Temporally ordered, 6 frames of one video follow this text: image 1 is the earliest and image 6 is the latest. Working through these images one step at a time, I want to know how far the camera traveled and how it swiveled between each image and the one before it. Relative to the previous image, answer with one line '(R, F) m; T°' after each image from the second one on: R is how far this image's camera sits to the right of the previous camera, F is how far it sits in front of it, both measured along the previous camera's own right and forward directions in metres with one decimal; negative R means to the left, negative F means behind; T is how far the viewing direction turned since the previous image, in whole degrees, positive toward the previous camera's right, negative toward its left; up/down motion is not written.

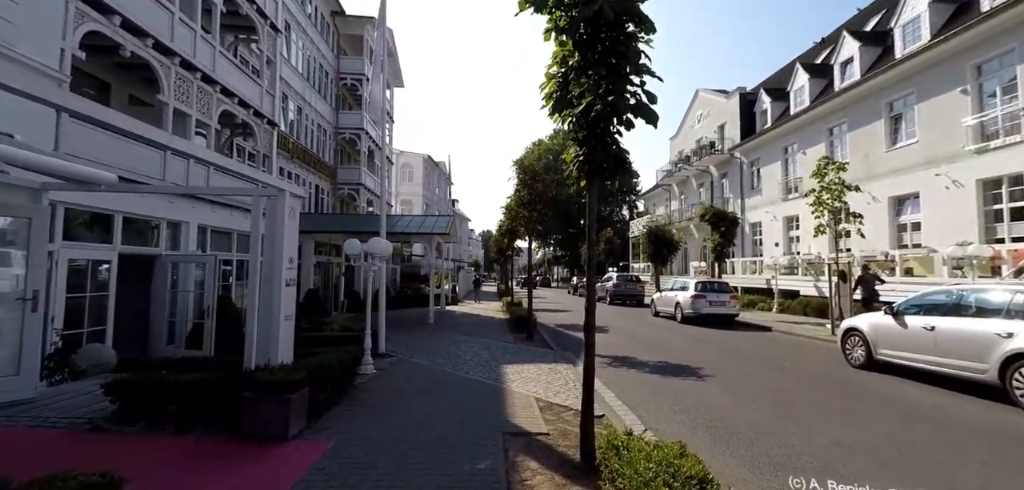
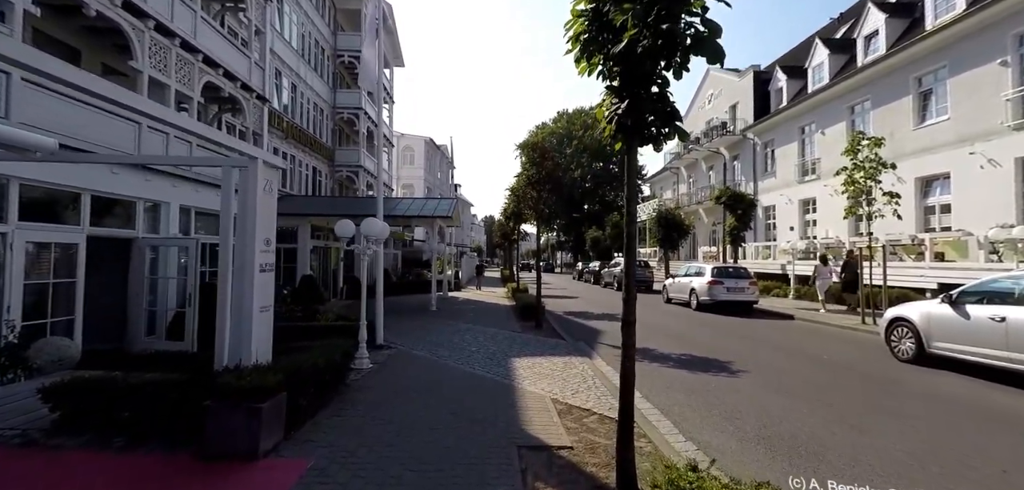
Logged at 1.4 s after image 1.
(-0.1, +0.9) m; 0°
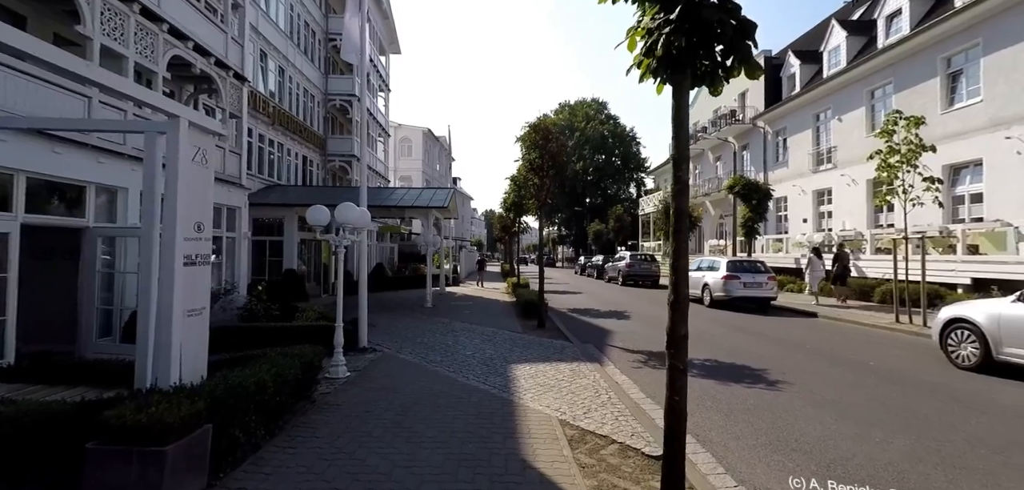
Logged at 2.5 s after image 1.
(0.0, +1.1) m; 0°
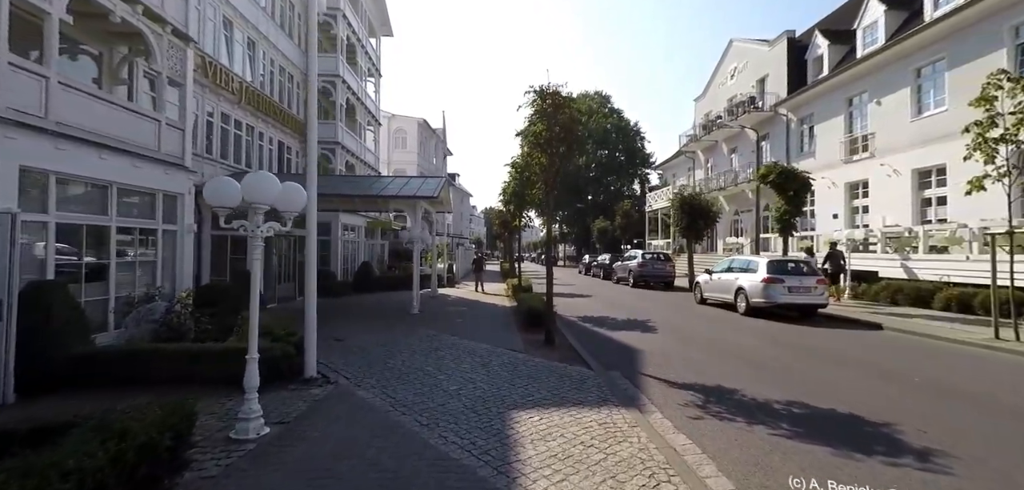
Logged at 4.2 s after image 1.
(0.0, +2.4) m; 0°
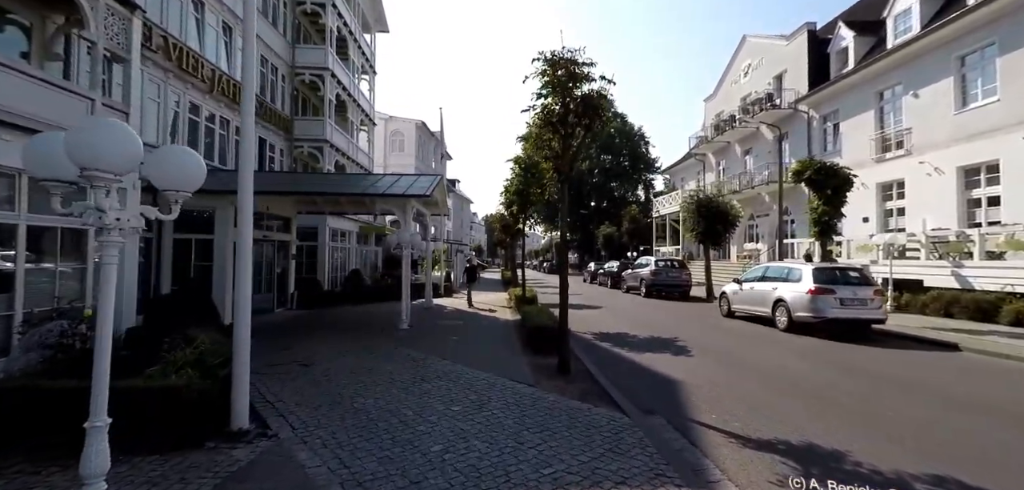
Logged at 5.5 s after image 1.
(-0.1, +1.8) m; 0°
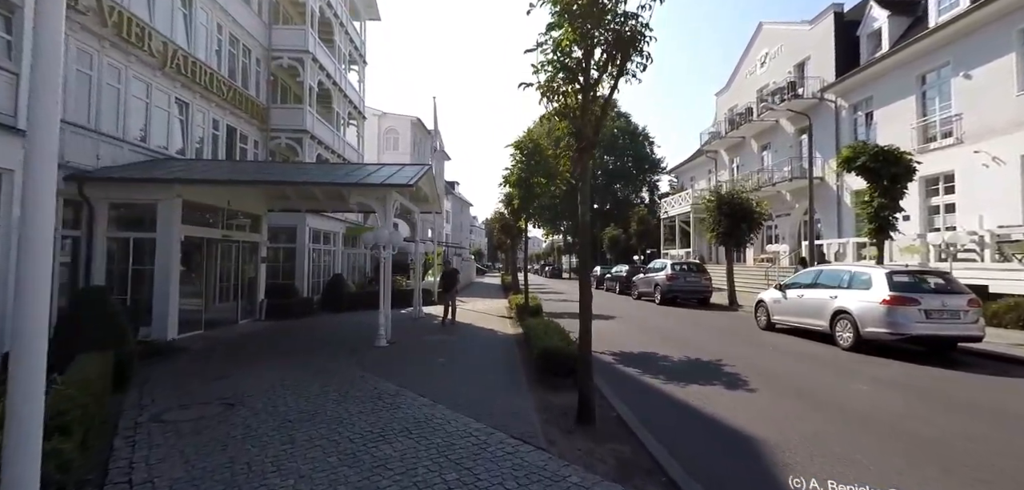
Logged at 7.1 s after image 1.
(0.0, +2.1) m; 0°
